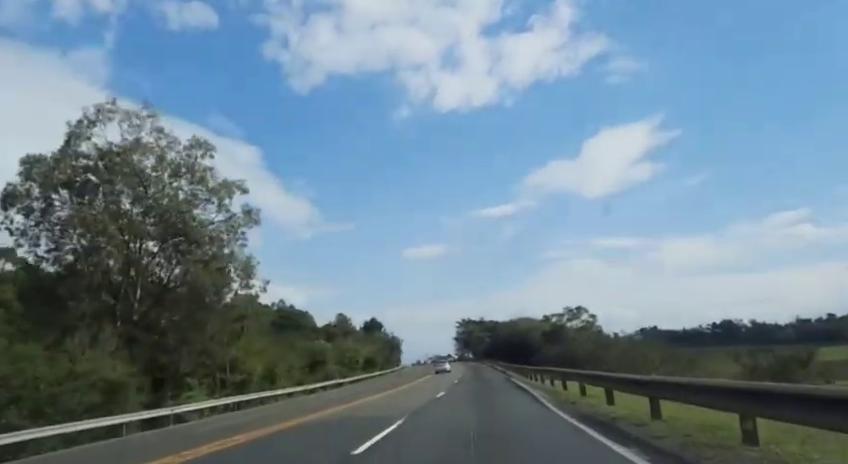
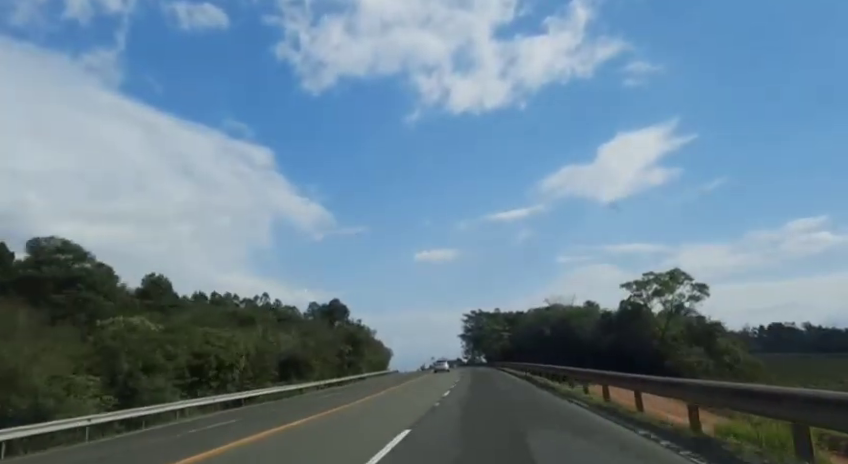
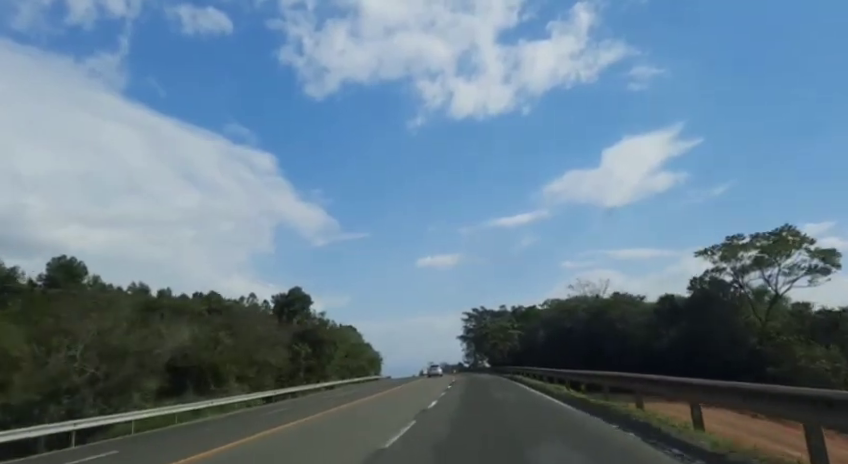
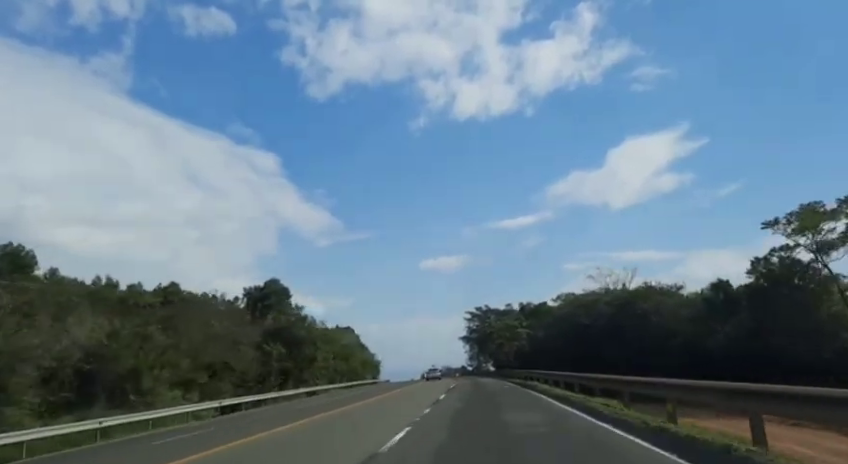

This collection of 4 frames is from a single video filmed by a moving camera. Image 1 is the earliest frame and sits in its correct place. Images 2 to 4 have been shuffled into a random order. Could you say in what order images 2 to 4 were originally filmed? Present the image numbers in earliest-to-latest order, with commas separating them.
2, 3, 4
